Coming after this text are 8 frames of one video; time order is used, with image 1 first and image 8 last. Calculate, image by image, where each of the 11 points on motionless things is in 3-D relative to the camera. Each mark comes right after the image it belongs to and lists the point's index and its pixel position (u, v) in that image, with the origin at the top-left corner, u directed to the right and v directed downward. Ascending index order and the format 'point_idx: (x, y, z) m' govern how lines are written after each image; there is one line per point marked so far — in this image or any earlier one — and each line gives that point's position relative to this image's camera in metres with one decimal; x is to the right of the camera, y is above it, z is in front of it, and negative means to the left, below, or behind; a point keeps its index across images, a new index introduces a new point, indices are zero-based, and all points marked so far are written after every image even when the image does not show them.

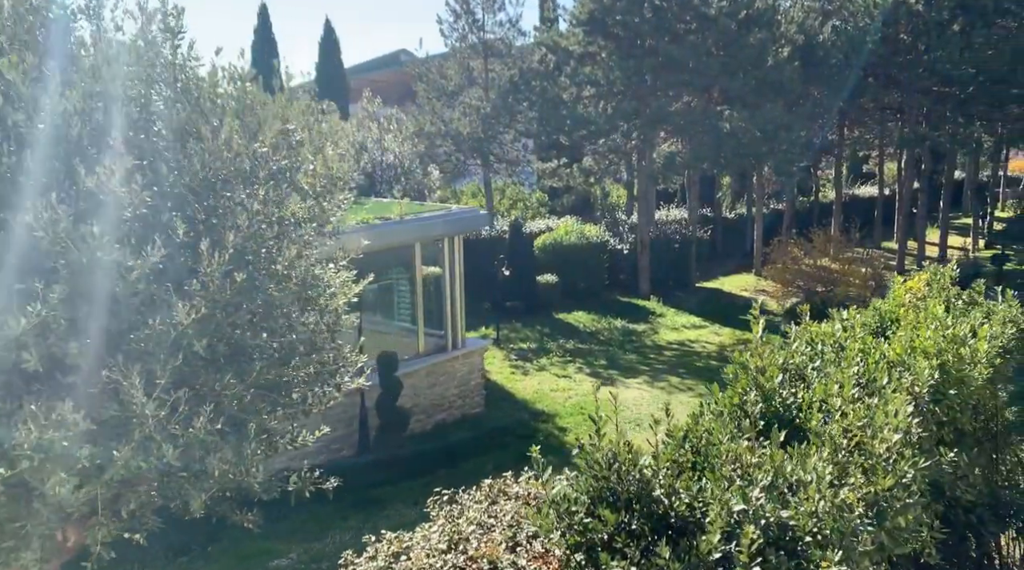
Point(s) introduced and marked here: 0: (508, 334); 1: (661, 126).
0: (-0.1, -0.8, +15.4) m
1: (+2.9, +3.2, +18.1) m
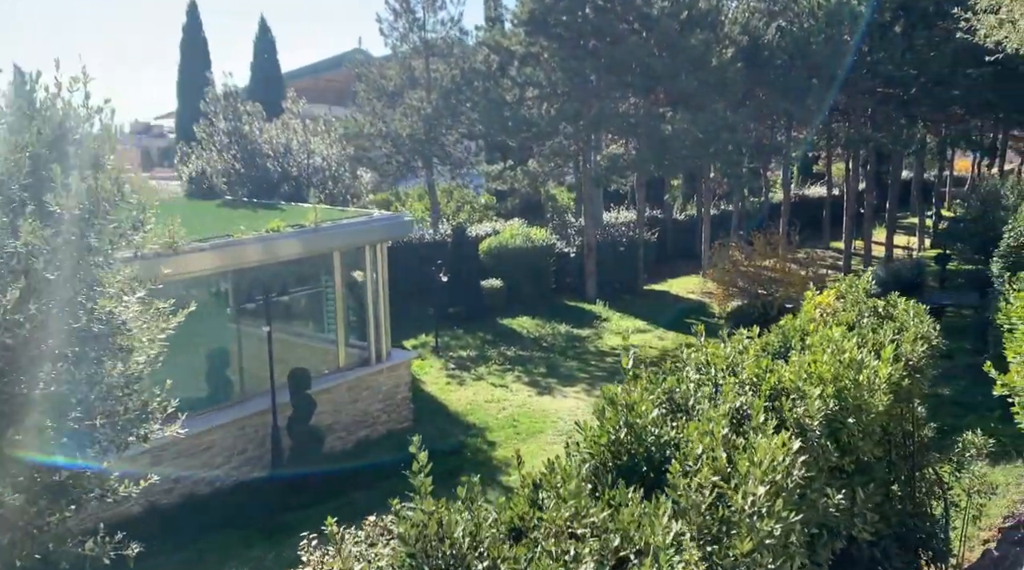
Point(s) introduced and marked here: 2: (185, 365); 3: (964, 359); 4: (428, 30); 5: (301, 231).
0: (-1.1, -0.9, +15.0) m
1: (+1.8, +3.1, +17.9) m
2: (-2.9, -0.7, +8.0) m
3: (+6.3, -1.0, +12.6) m
4: (-1.8, +5.4, +19.3) m
5: (-2.0, +0.5, +8.6) m
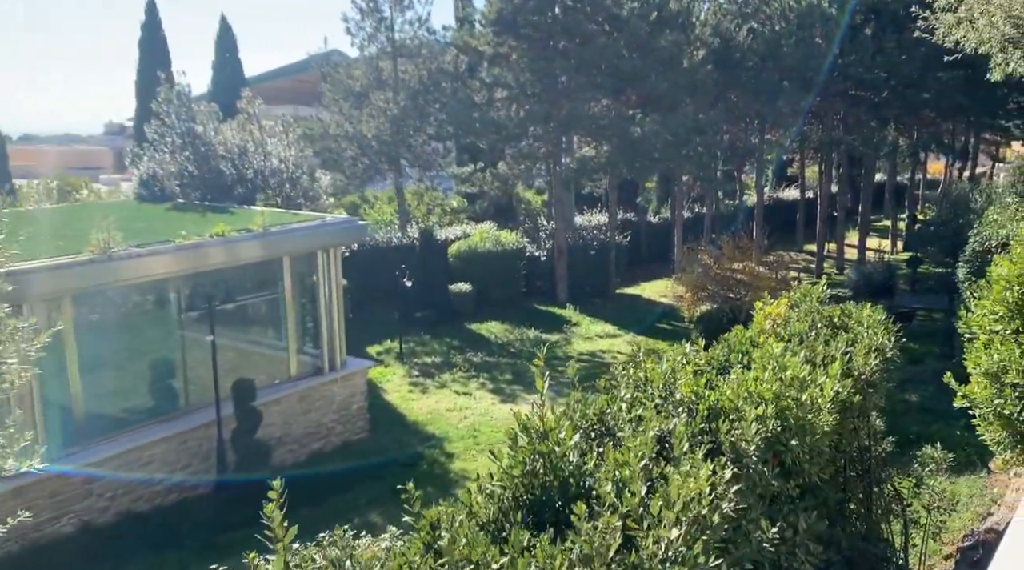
0: (-1.6, -1.0, +14.7) m
1: (+1.2, +3.0, +17.7) m
2: (-3.2, -0.8, +7.7) m
3: (+5.8, -1.1, +12.5) m
4: (-2.4, +5.3, +19.0) m
5: (-2.4, +0.4, +8.3) m
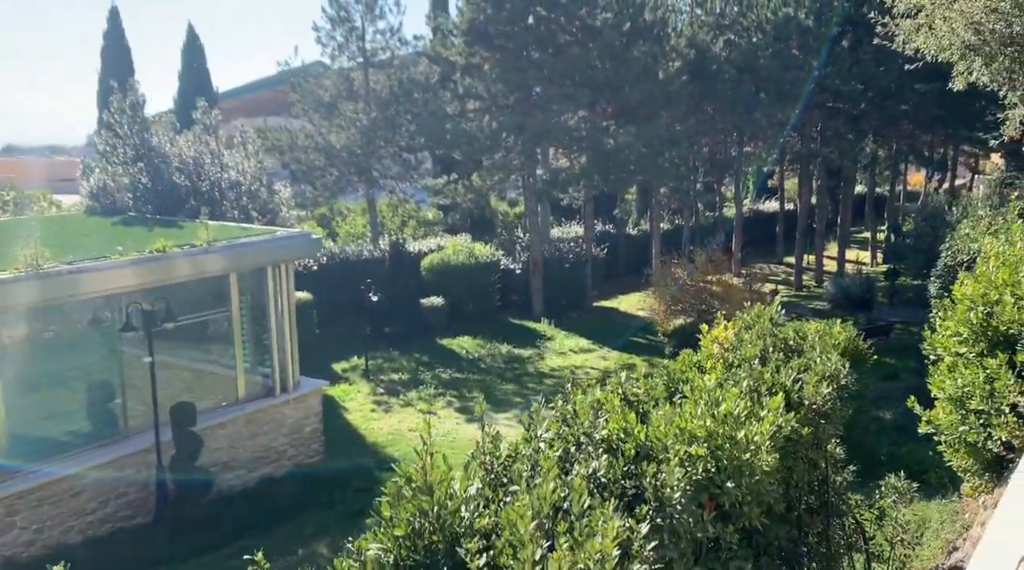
0: (-2.1, -1.2, +14.4) m
1: (+0.7, +2.8, +17.4) m
2: (-3.6, -0.9, +7.3) m
3: (+5.3, -1.3, +12.3) m
4: (-3.0, +5.0, +18.7) m
5: (-2.8, +0.3, +8.0) m
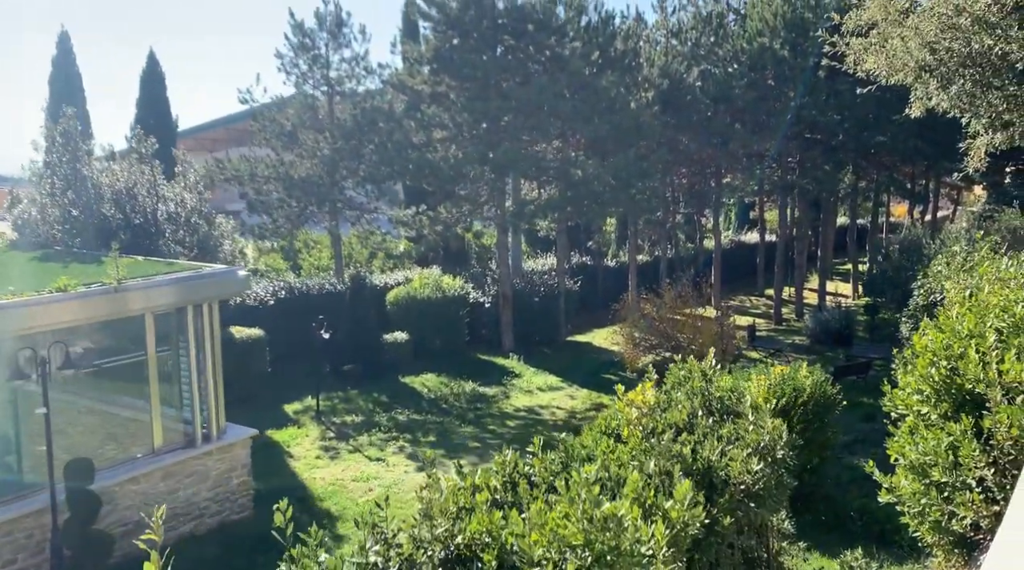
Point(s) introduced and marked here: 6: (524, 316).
0: (-2.7, -1.8, +13.7) m
1: (0.0, +2.1, +16.9) m
2: (-4.1, -1.2, +6.6) m
3: (+4.8, -1.8, +11.7) m
4: (-3.6, +4.3, +18.2) m
5: (-3.3, 0.0, +7.3) m
6: (+0.2, -0.6, +19.1) m
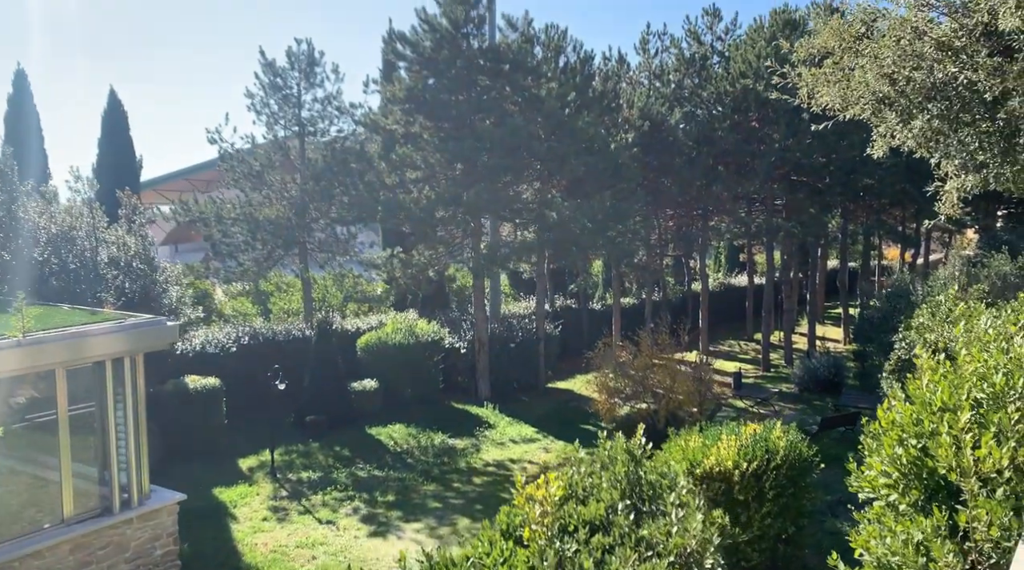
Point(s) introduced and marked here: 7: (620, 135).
0: (-3.1, -2.5, +13.0) m
1: (-0.4, +1.3, +16.4) m
2: (-4.5, -1.6, +6.0) m
3: (+4.3, -2.4, +11.0) m
4: (-4.1, +3.4, +17.8) m
5: (-3.7, -0.4, +6.7) m
6: (-0.2, -1.6, +18.5) m
7: (+2.1, +3.0, +18.2) m
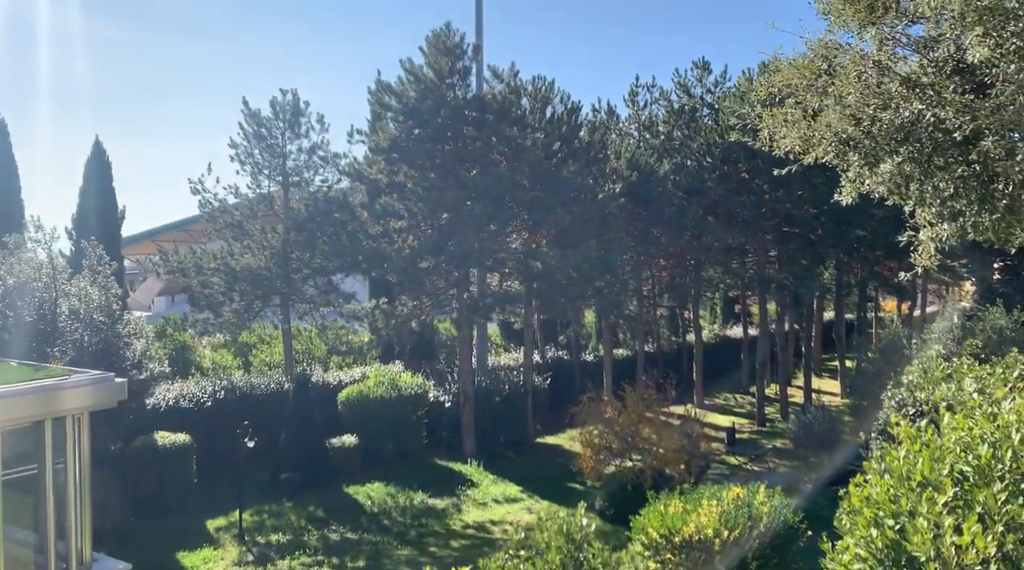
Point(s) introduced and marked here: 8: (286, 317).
0: (-3.4, -3.2, +12.5) m
1: (-0.7, +0.3, +16.1) m
2: (-4.8, -1.9, +5.5) m
3: (+4.0, -3.0, +10.5) m
4: (-4.3, +2.4, +17.6) m
5: (-4.0, -0.8, +6.3) m
6: (-0.5, -2.6, +18.0) m
7: (+1.9, +2.0, +18.0) m
8: (-4.4, -0.6, +17.7) m
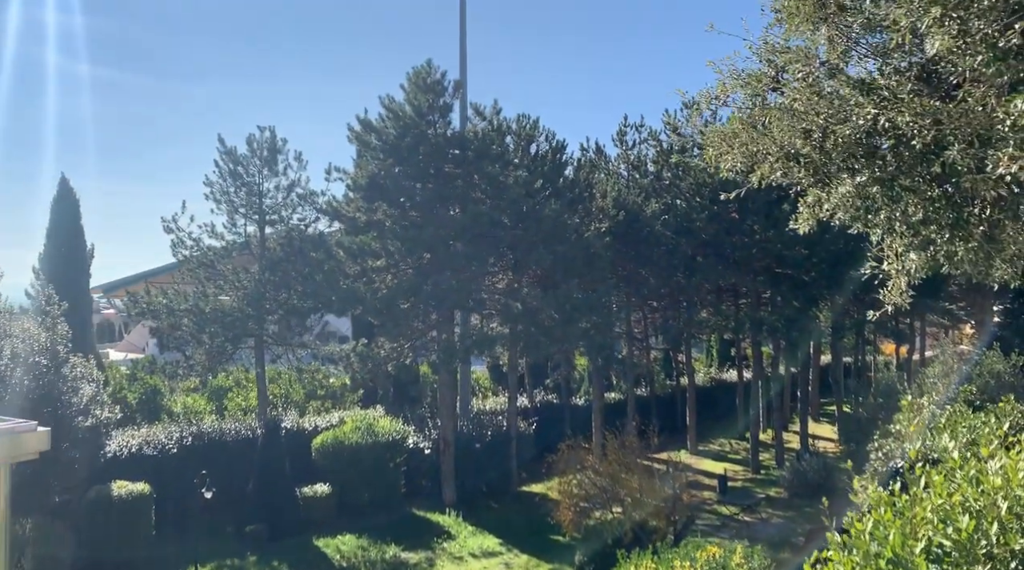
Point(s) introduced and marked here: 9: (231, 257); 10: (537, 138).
0: (-3.7, -3.7, +11.8) m
1: (-1.0, -0.4, +15.6) m
2: (-5.1, -2.1, +4.9) m
3: (+3.7, -3.4, +9.8) m
4: (-4.7, +1.7, +17.2) m
5: (-4.3, -1.1, +5.7) m
6: (-0.8, -3.4, +17.3) m
7: (+1.6, +1.2, +17.6) m
8: (-4.7, -1.4, +17.2) m
9: (-5.3, +0.5, +17.1) m
10: (+0.4, +2.8, +17.2) m
